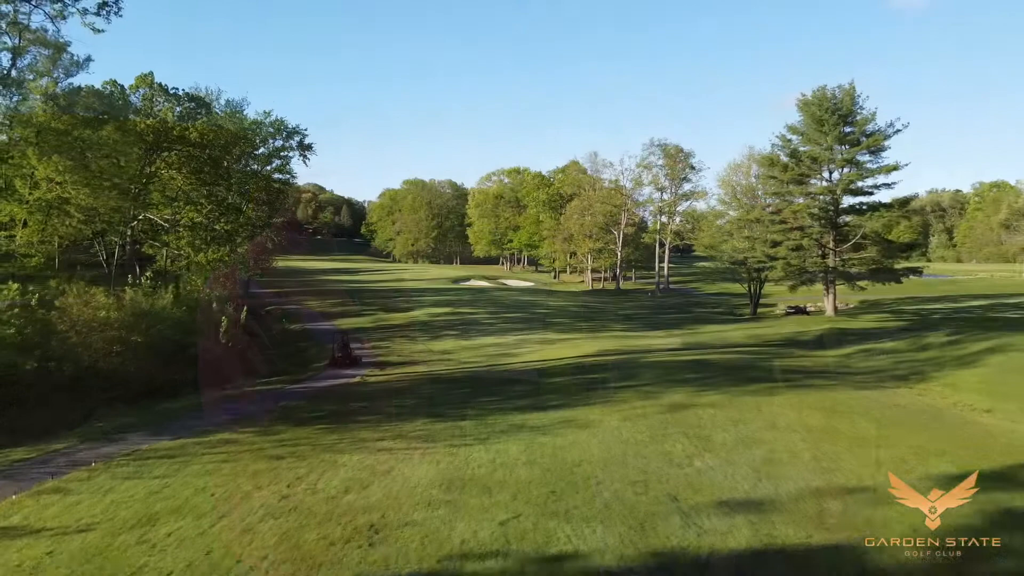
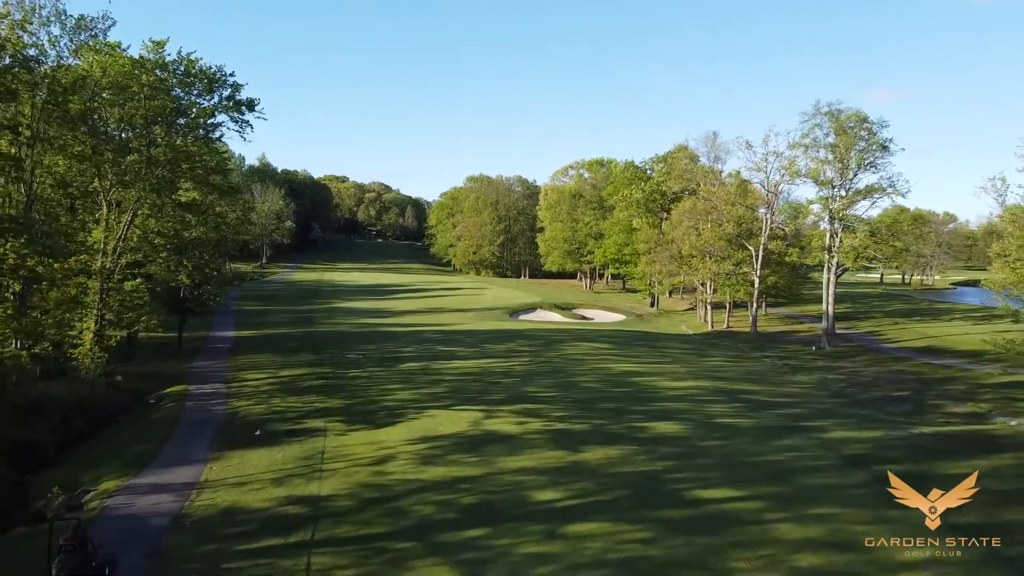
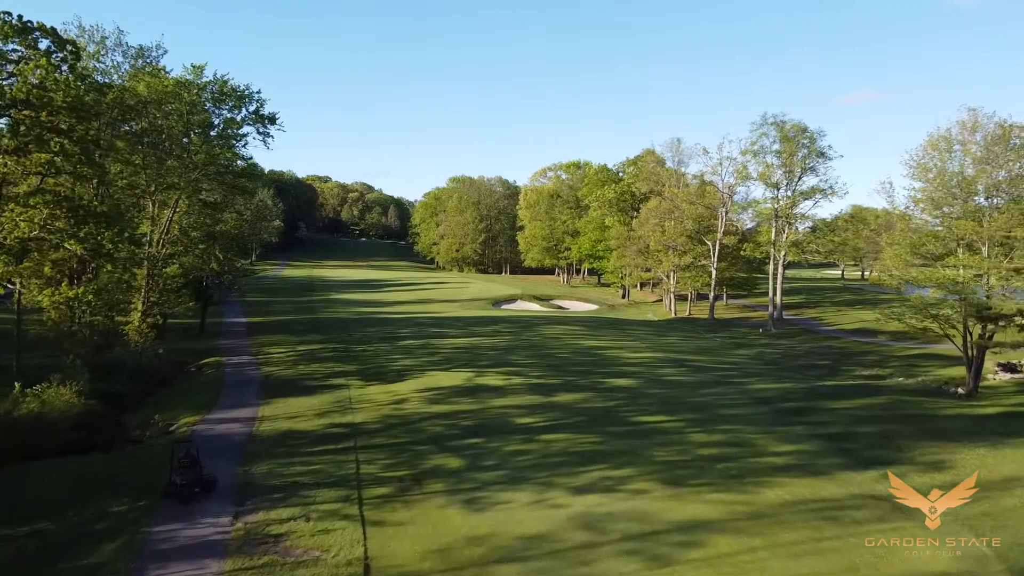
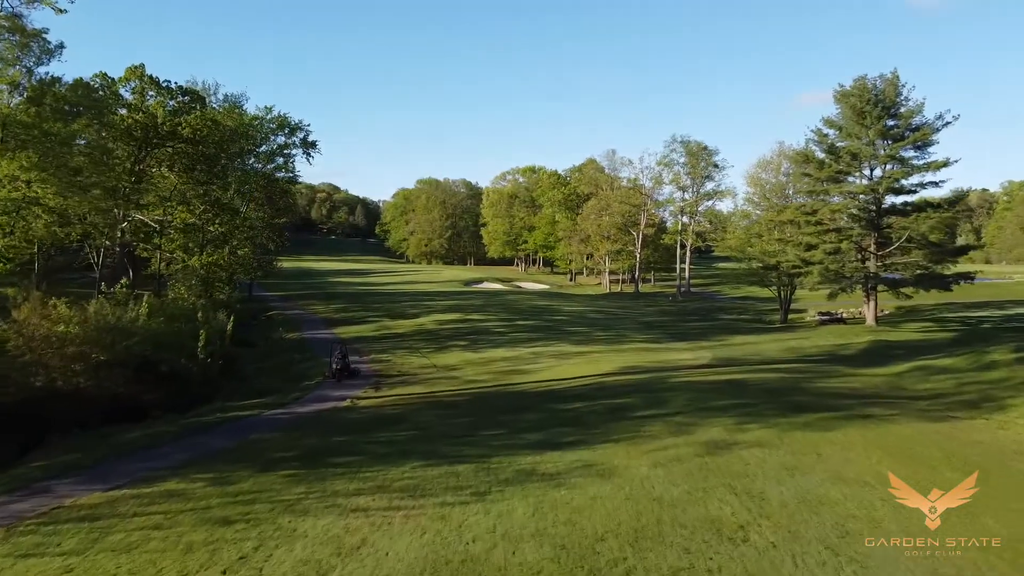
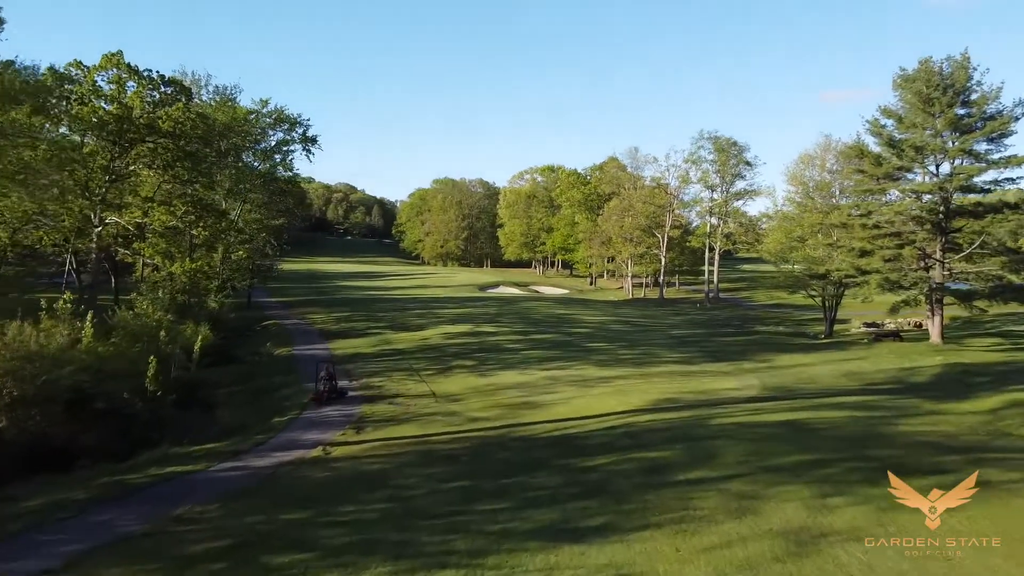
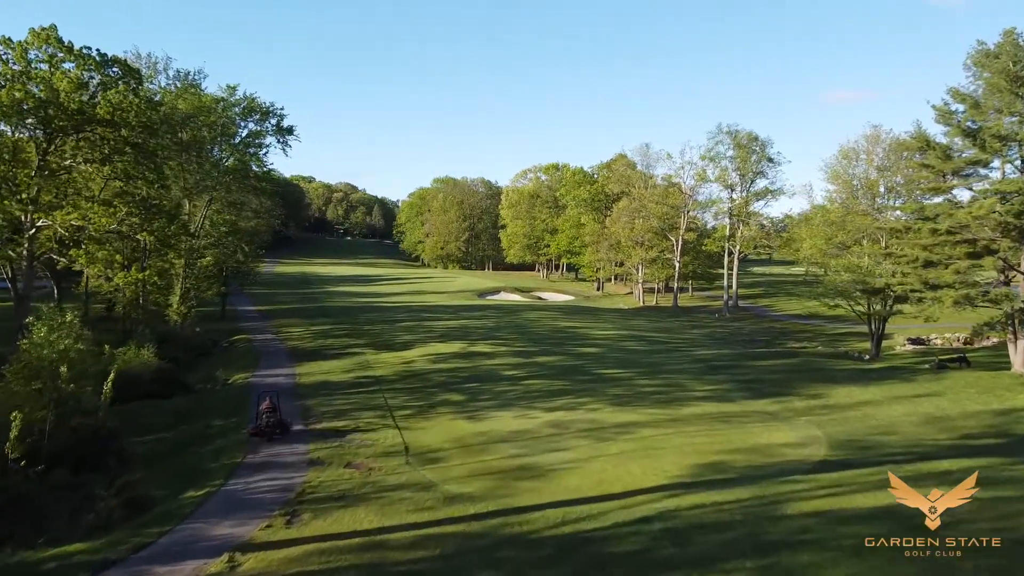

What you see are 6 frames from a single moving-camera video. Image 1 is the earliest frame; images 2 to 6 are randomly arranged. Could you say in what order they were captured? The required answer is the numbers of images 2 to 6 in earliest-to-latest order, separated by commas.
4, 5, 6, 3, 2
